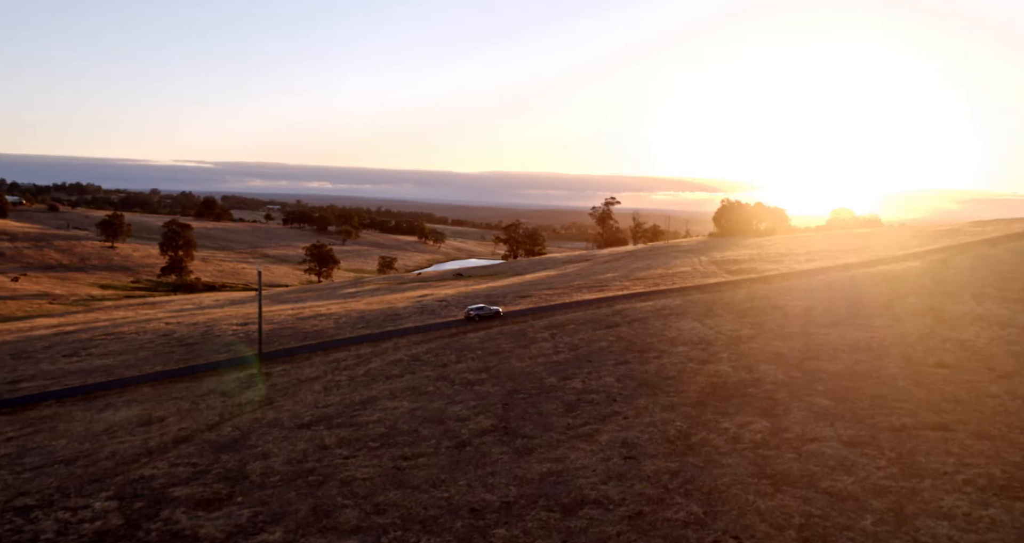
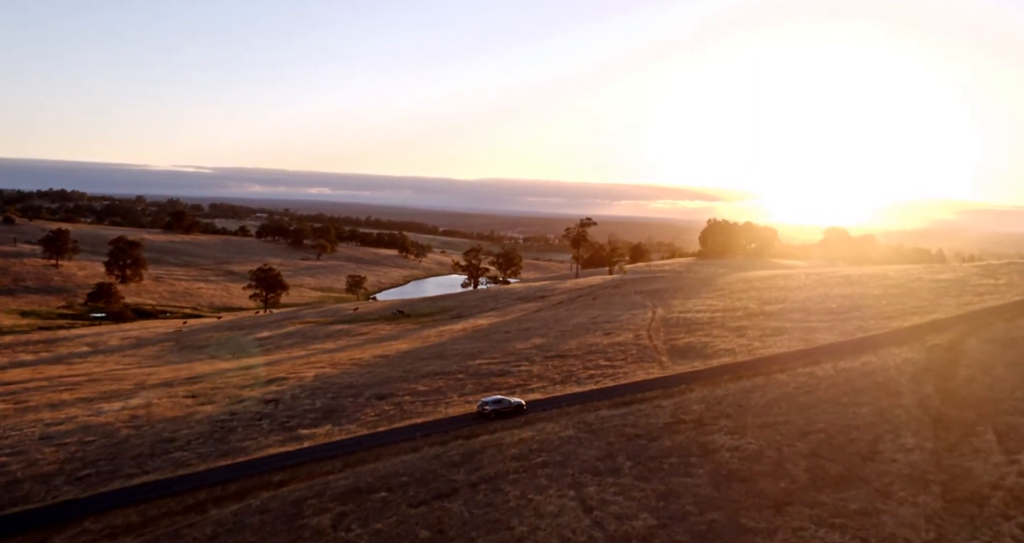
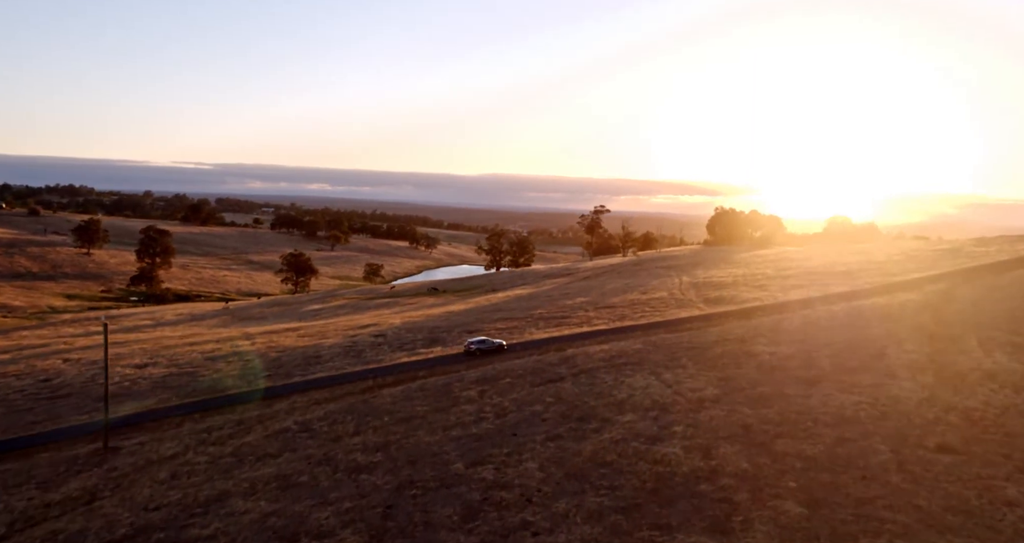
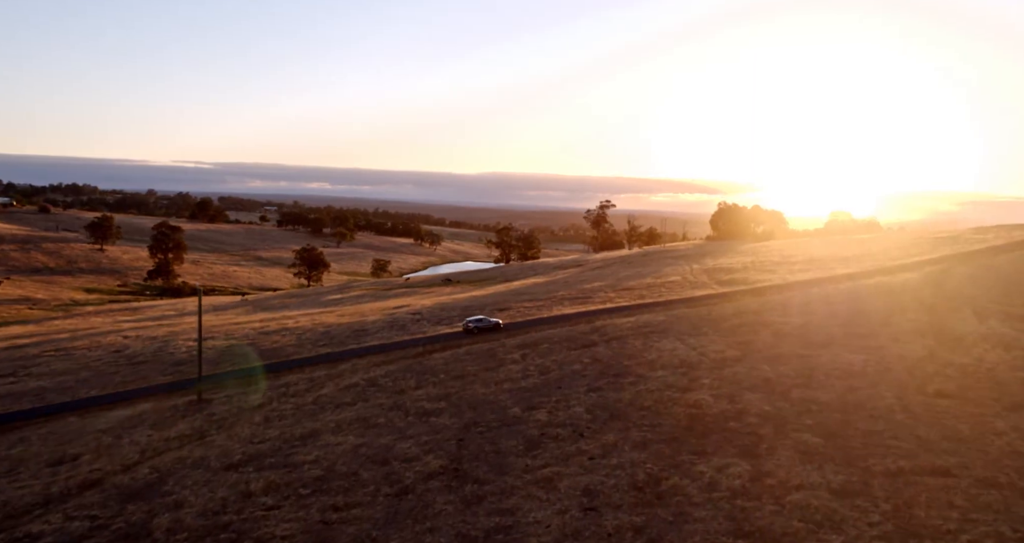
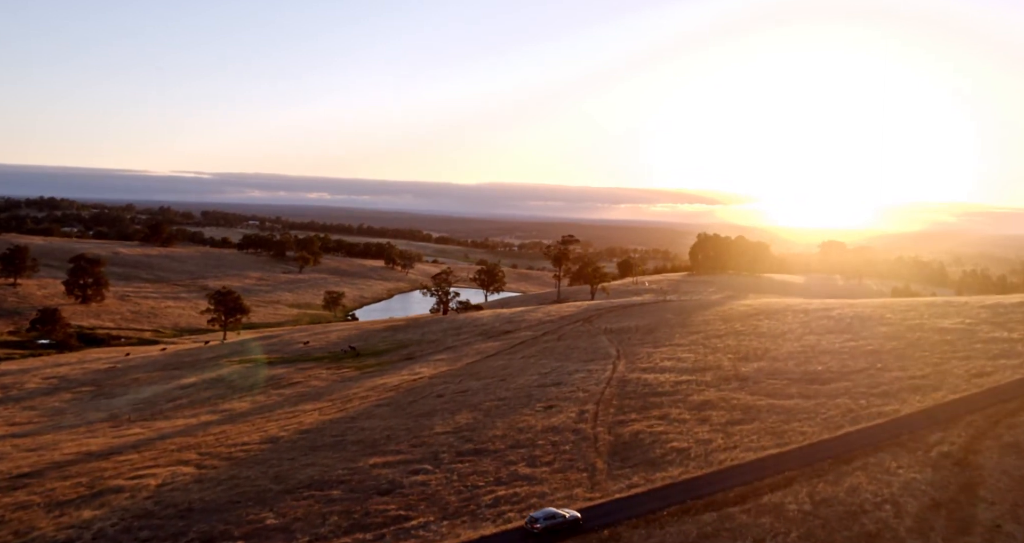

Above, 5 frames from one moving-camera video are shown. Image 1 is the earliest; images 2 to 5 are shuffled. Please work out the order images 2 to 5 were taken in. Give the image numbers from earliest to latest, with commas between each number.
4, 3, 2, 5
